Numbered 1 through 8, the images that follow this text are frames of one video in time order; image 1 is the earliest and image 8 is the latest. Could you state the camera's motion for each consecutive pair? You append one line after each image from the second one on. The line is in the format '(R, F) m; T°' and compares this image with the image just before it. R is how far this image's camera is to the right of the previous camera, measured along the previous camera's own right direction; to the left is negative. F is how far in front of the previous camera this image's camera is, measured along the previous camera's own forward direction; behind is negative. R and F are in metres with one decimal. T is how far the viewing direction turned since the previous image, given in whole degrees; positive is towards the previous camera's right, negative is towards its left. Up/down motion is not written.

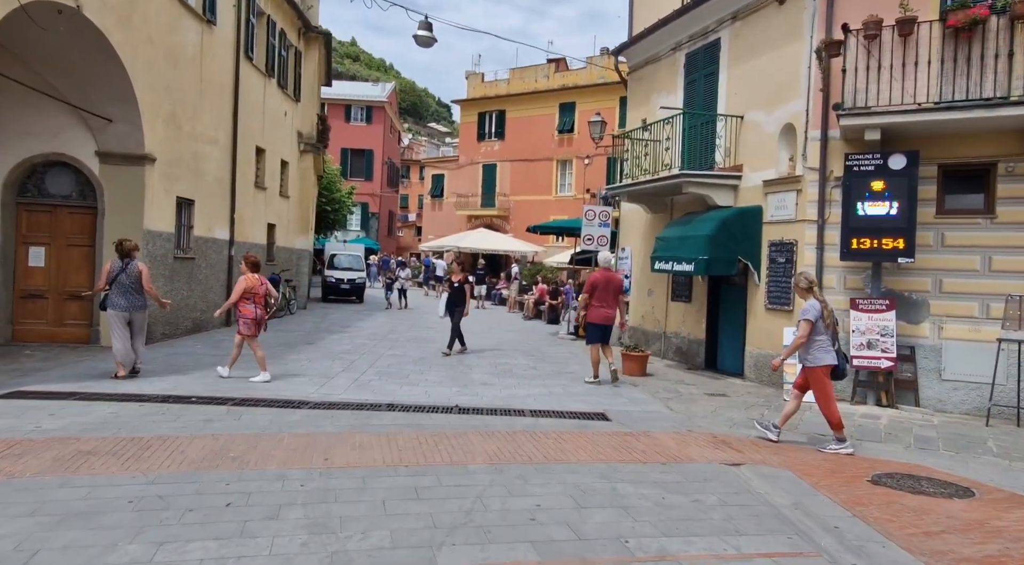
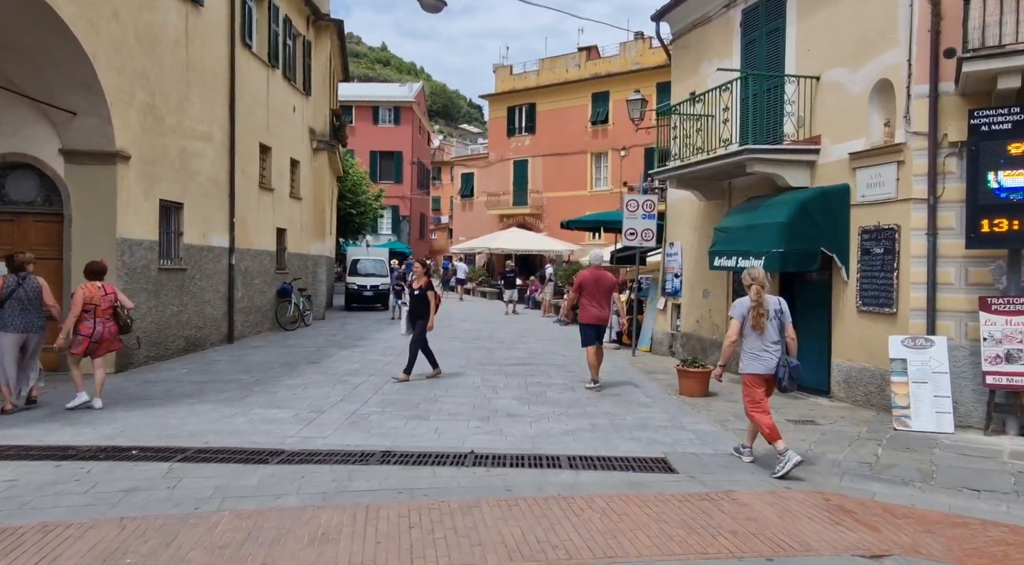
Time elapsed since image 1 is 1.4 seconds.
(+0.1, +1.9) m; -3°
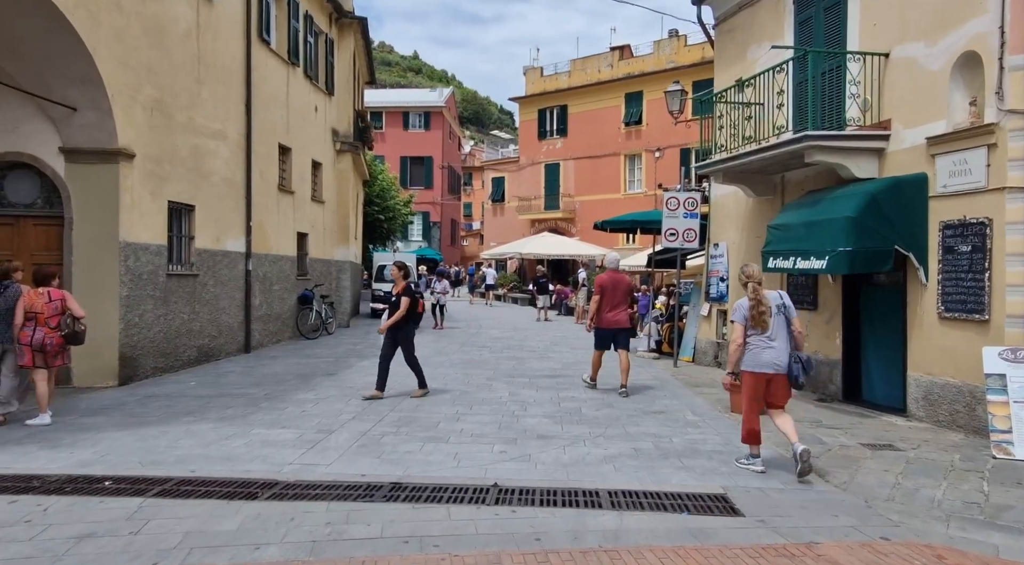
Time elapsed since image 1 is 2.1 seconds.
(0.0, +0.9) m; -2°
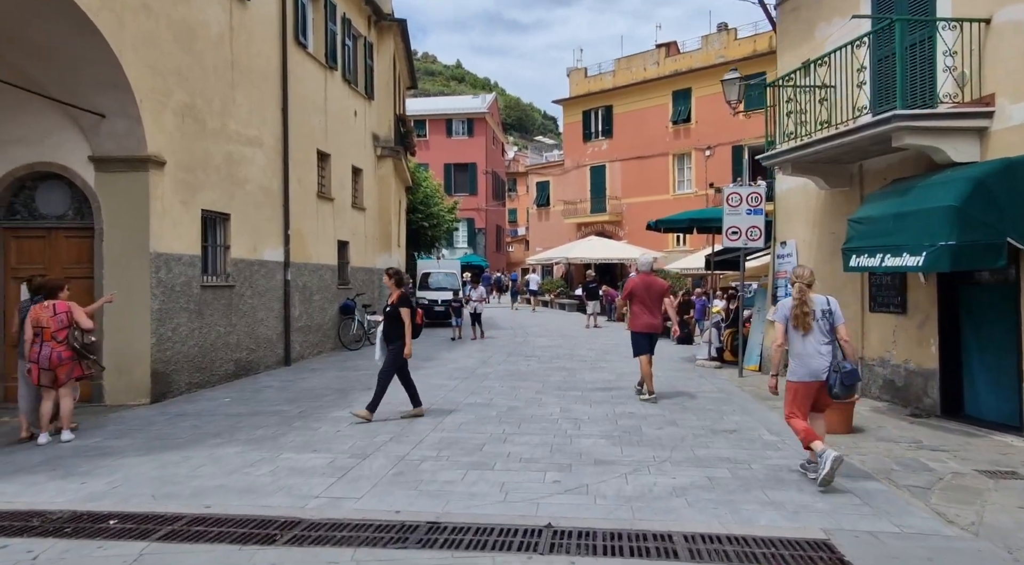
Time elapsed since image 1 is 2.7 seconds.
(0.0, +0.8) m; -3°
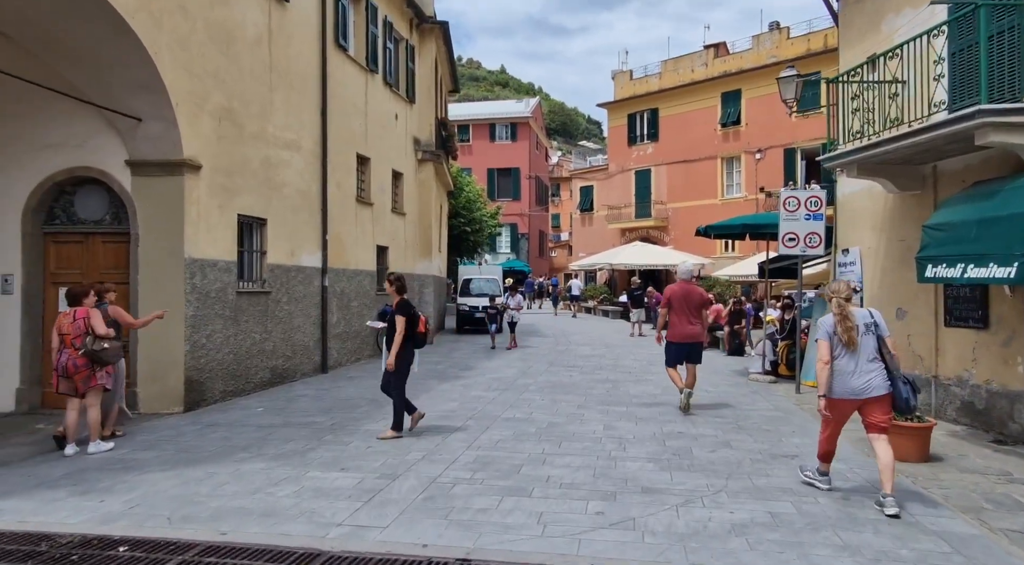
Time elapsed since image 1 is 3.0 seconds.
(0.0, +0.5) m; -3°
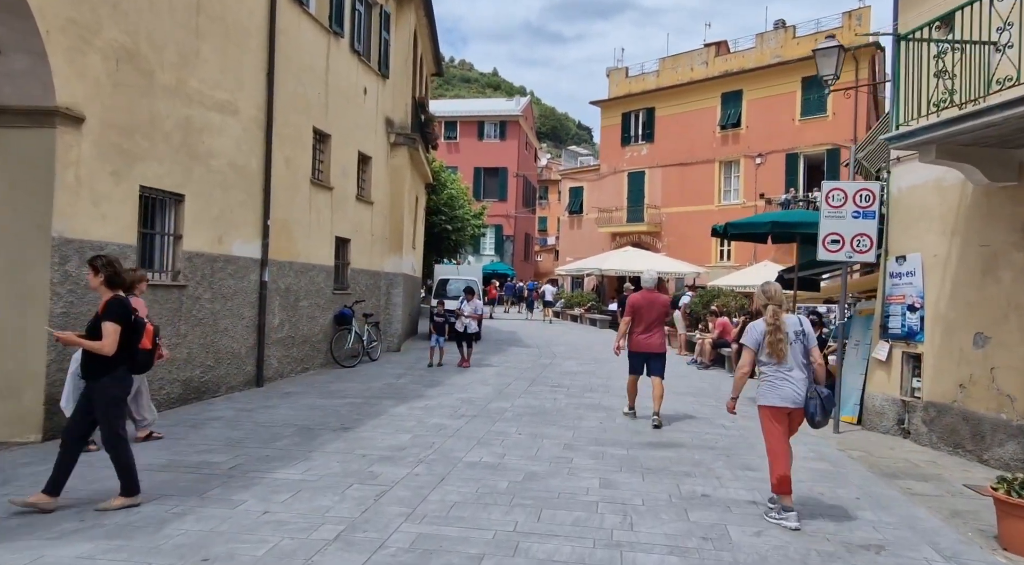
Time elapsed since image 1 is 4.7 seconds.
(+0.1, +2.2) m; +1°
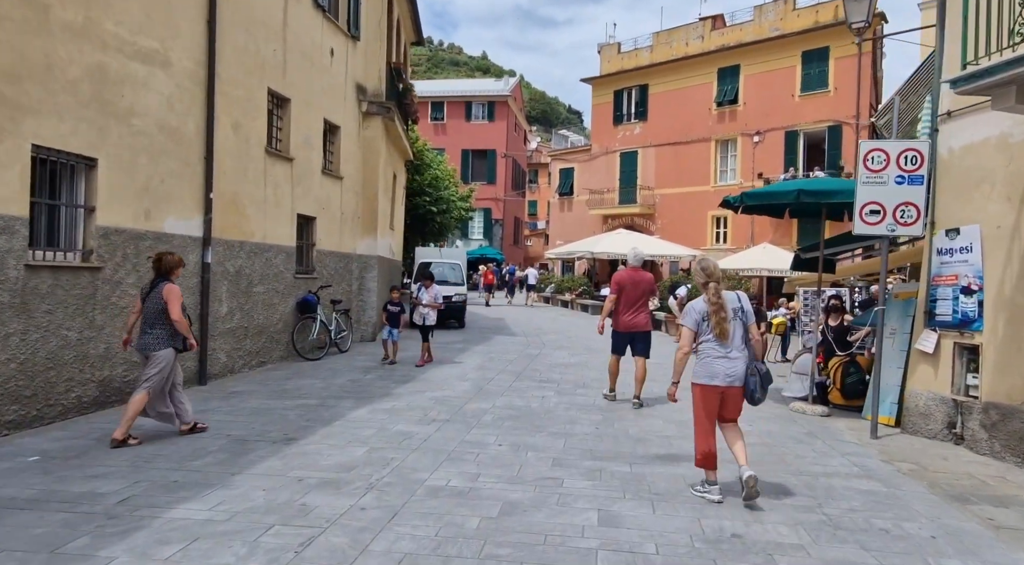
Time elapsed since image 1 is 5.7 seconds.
(+0.1, +1.5) m; +1°
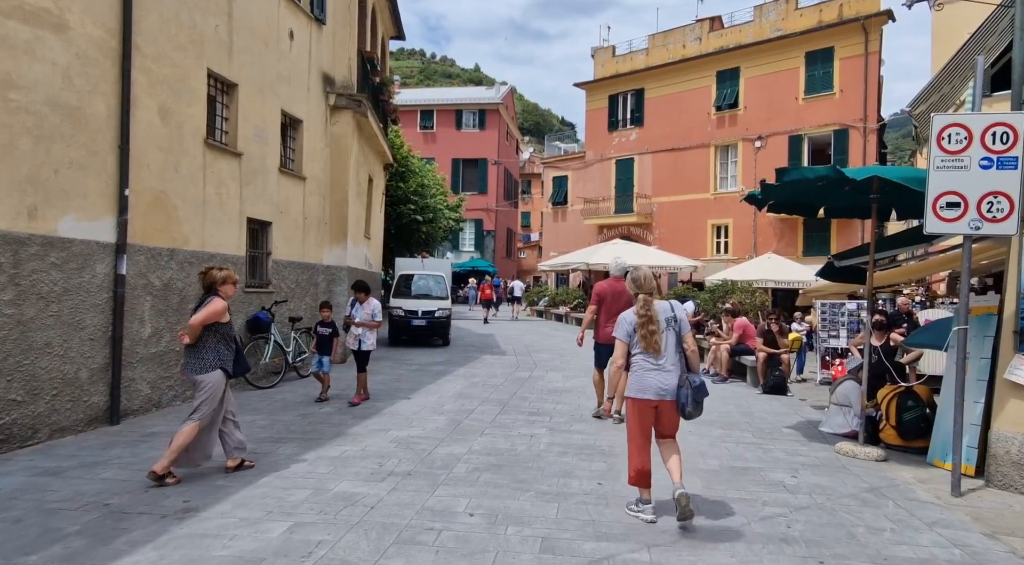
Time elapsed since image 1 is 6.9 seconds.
(+0.1, +1.7) m; 0°
